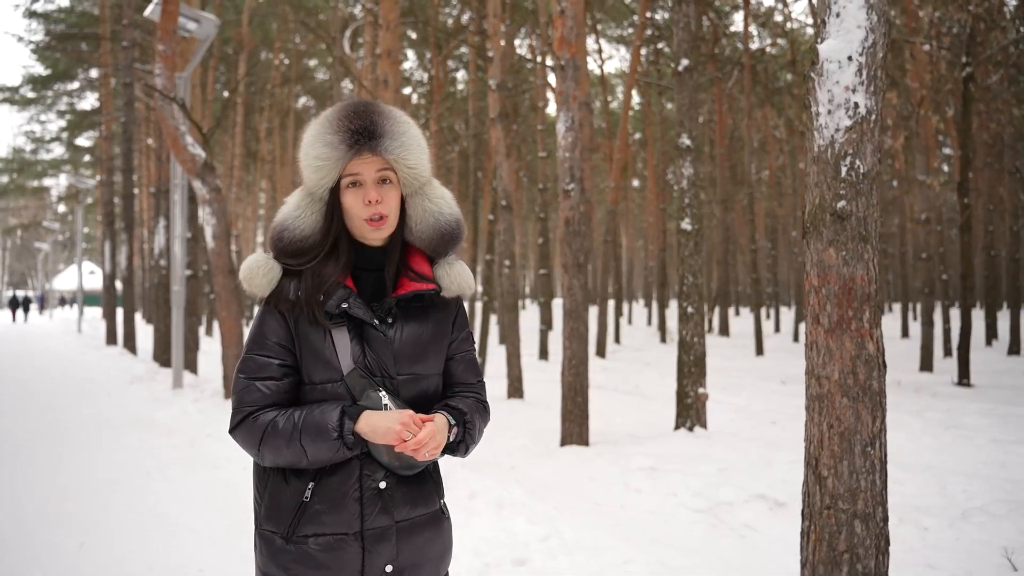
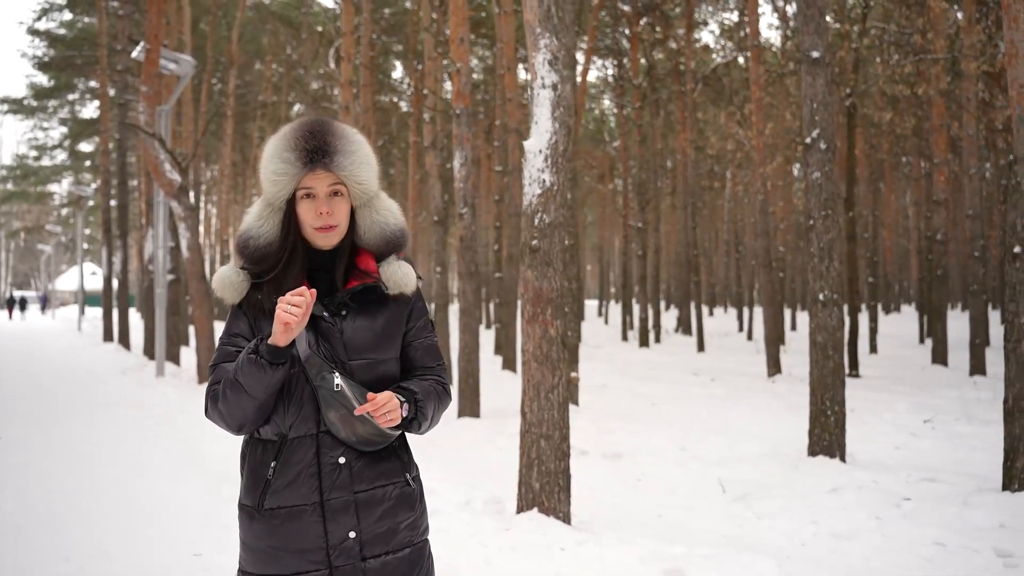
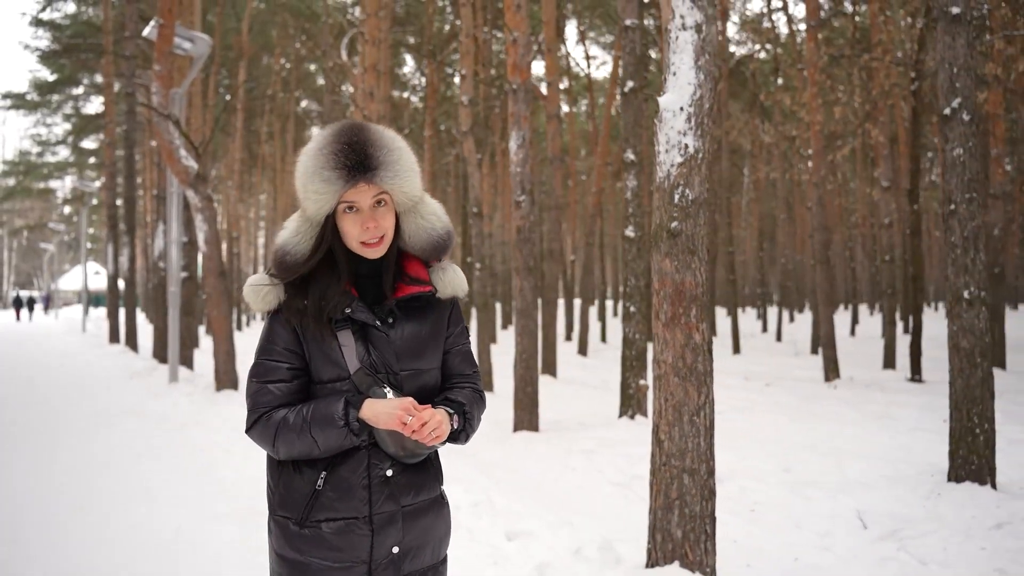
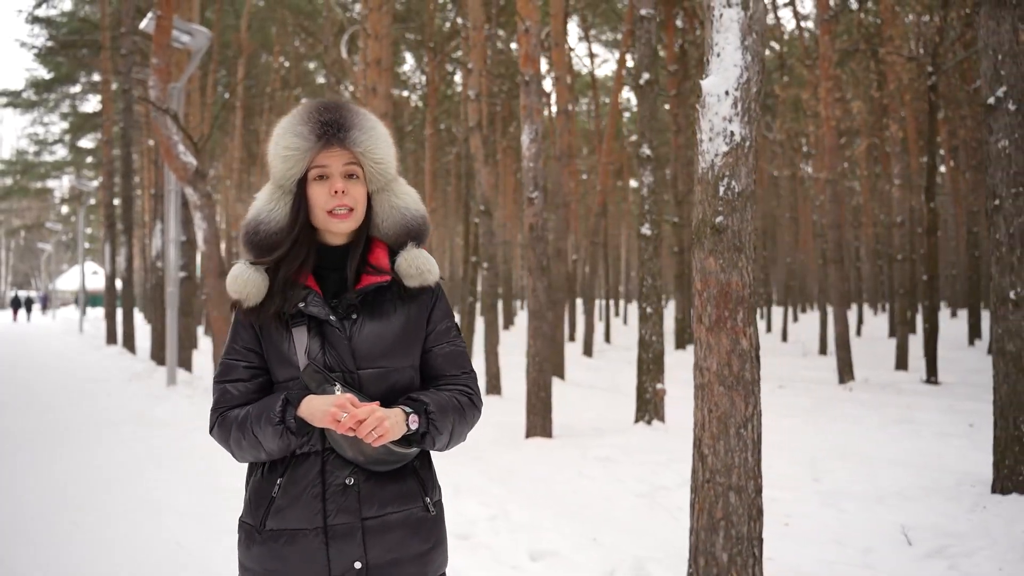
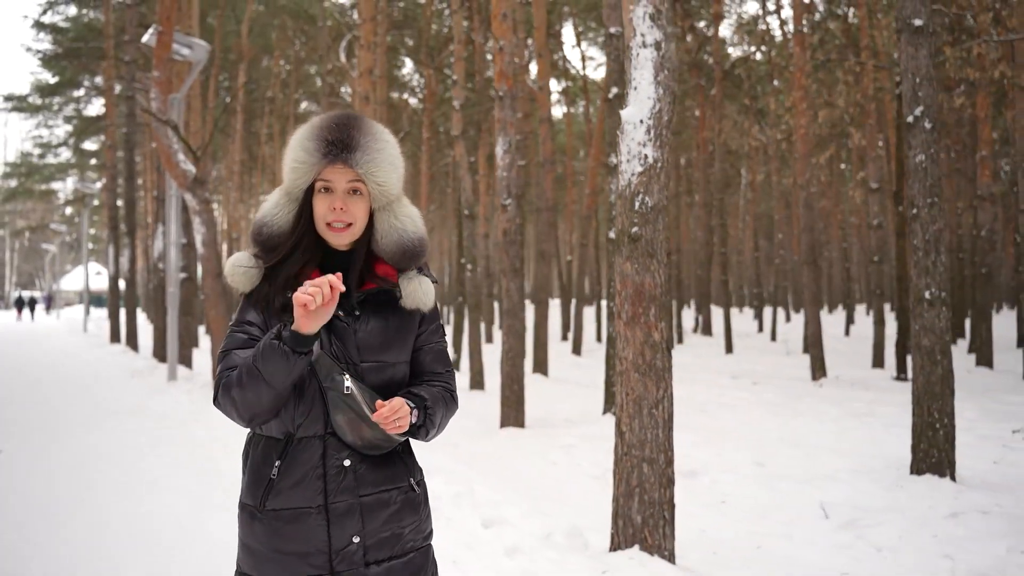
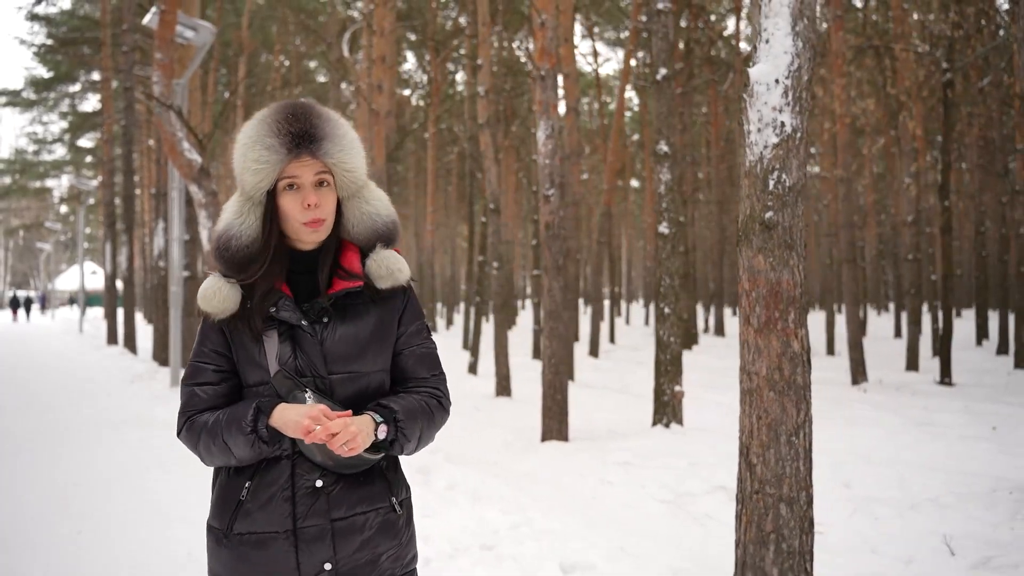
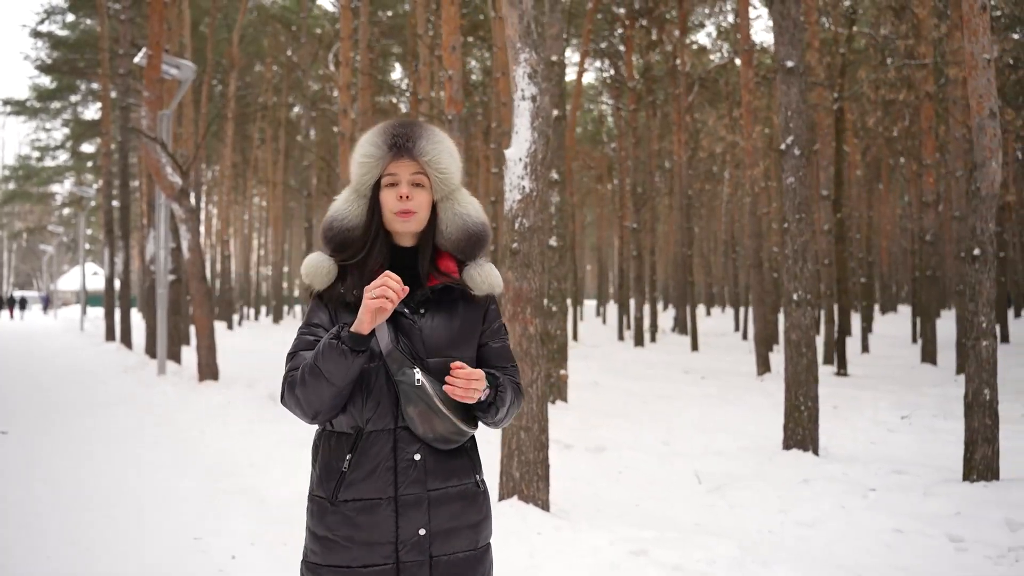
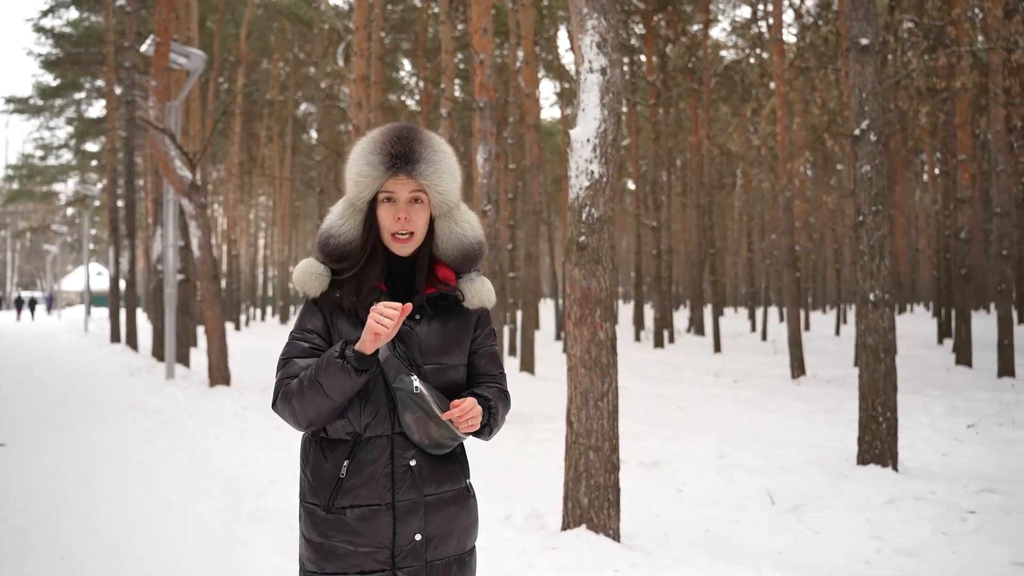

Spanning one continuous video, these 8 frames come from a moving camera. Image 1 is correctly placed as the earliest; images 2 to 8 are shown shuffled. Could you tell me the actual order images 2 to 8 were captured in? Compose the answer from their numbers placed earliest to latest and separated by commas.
6, 4, 3, 5, 8, 2, 7
